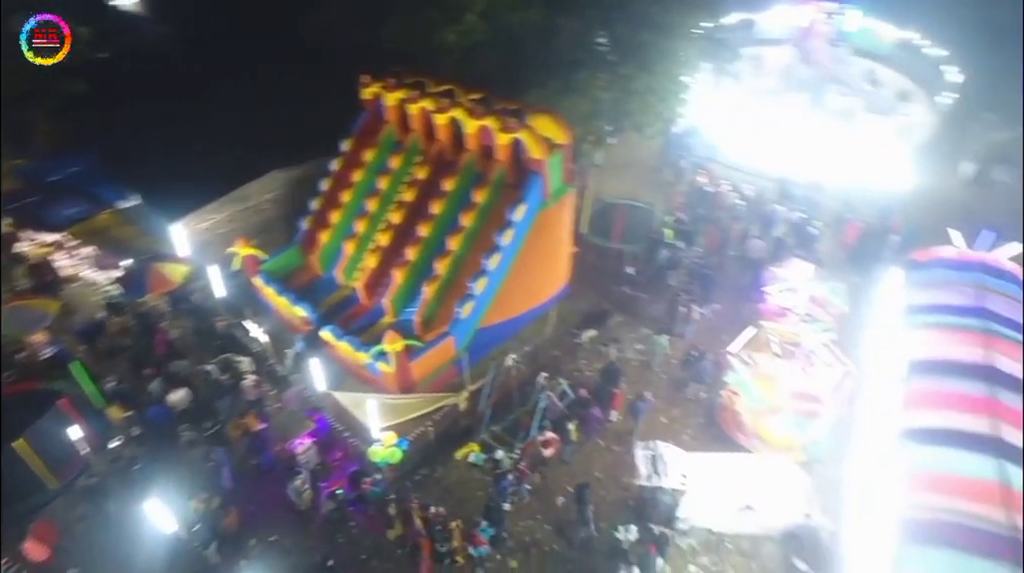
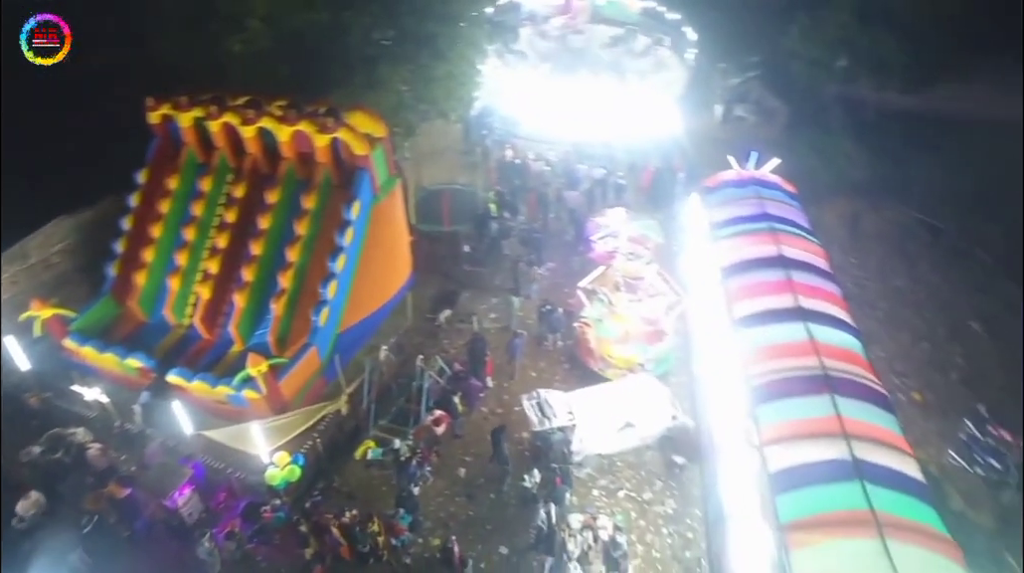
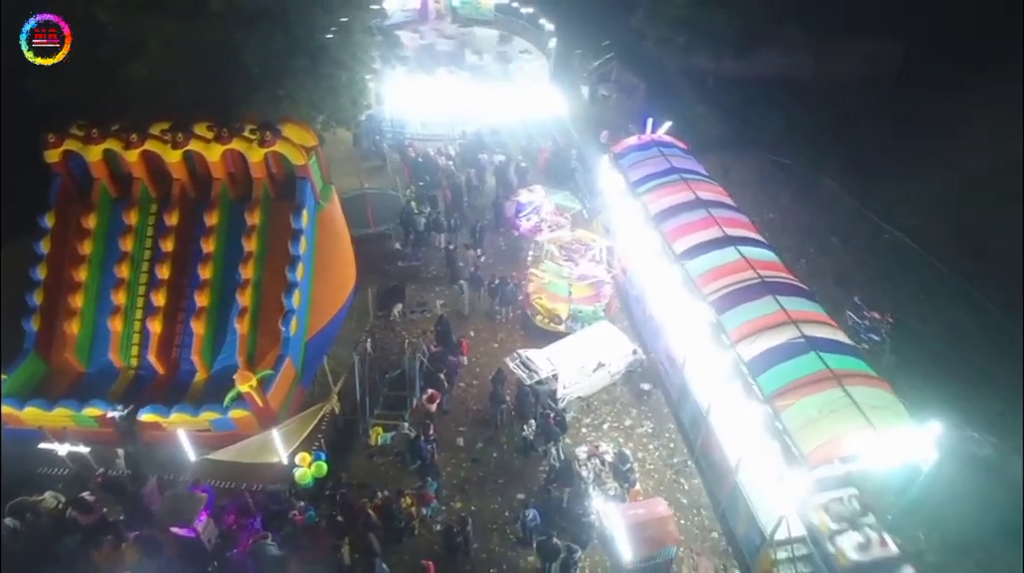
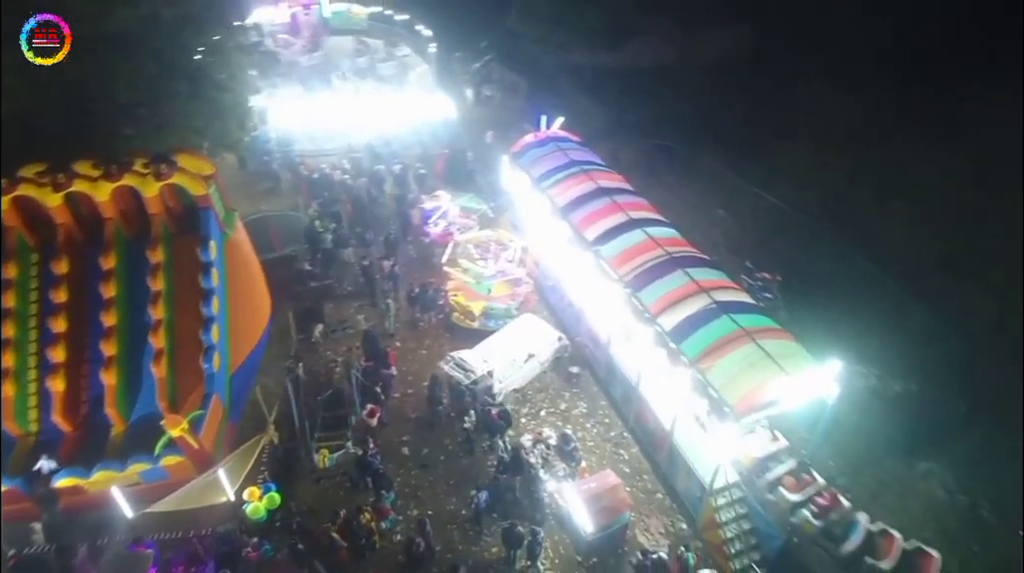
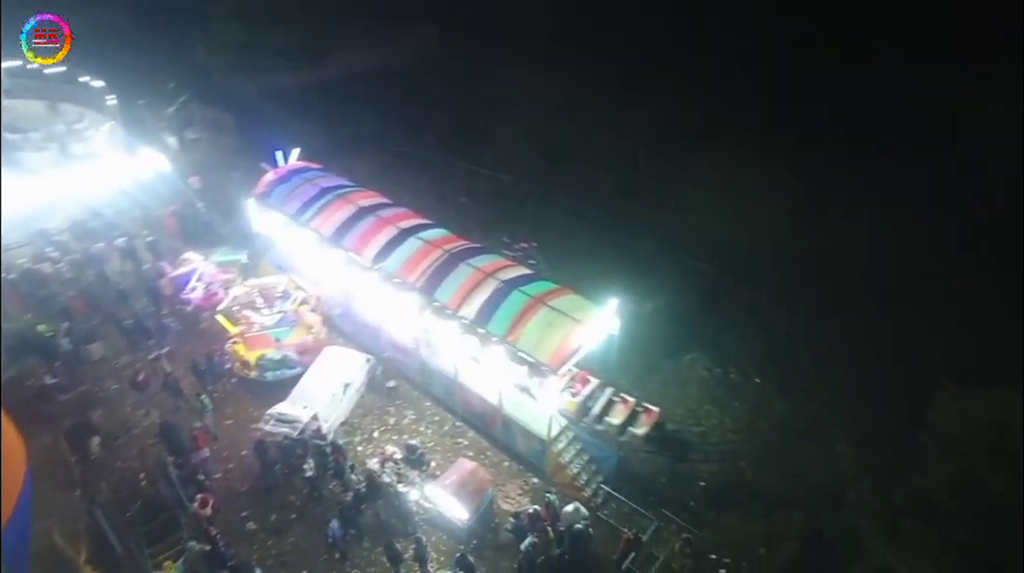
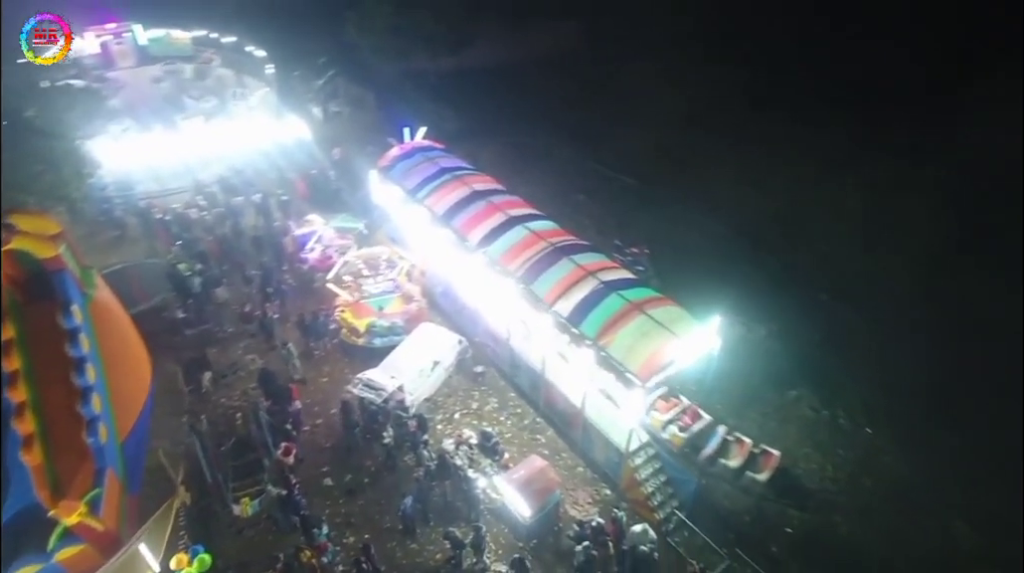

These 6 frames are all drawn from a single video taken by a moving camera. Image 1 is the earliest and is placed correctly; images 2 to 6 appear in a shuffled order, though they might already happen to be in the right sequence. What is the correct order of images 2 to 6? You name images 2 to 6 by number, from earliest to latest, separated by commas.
2, 3, 4, 6, 5
